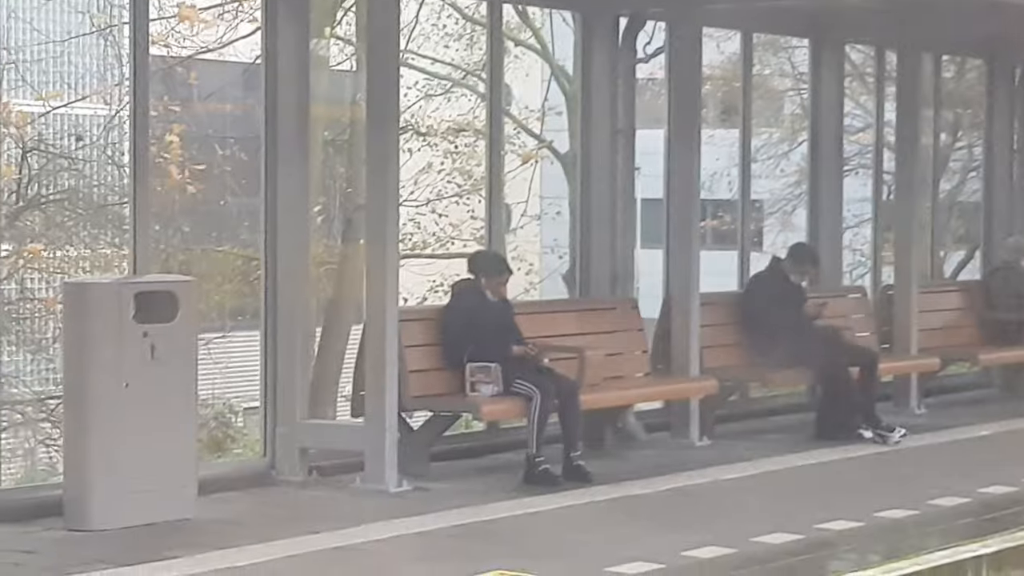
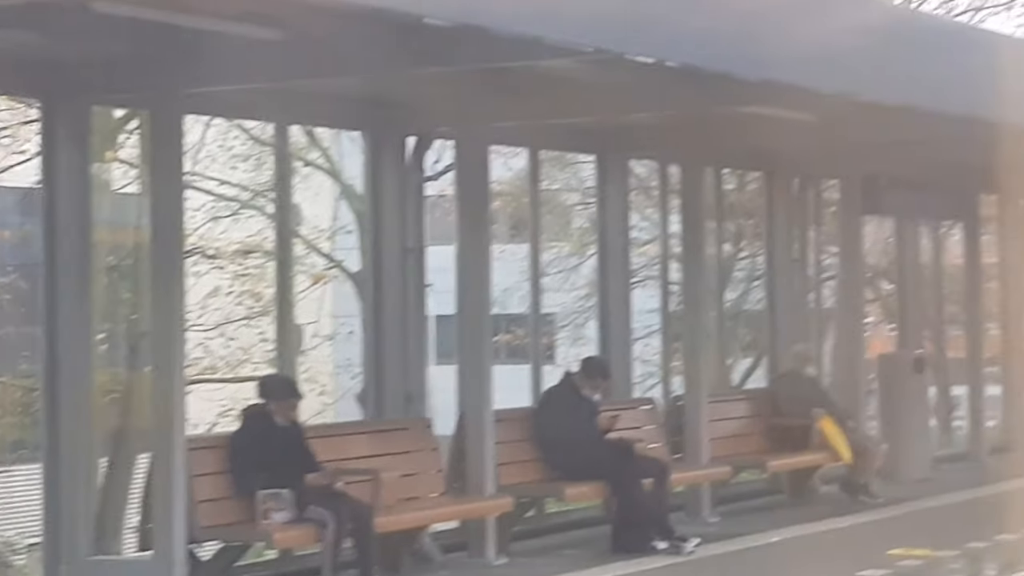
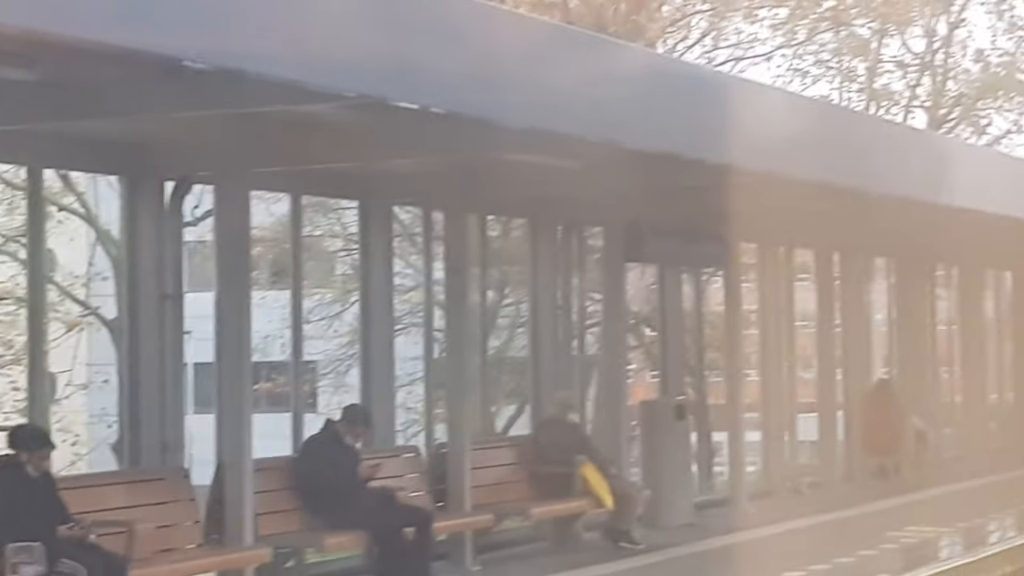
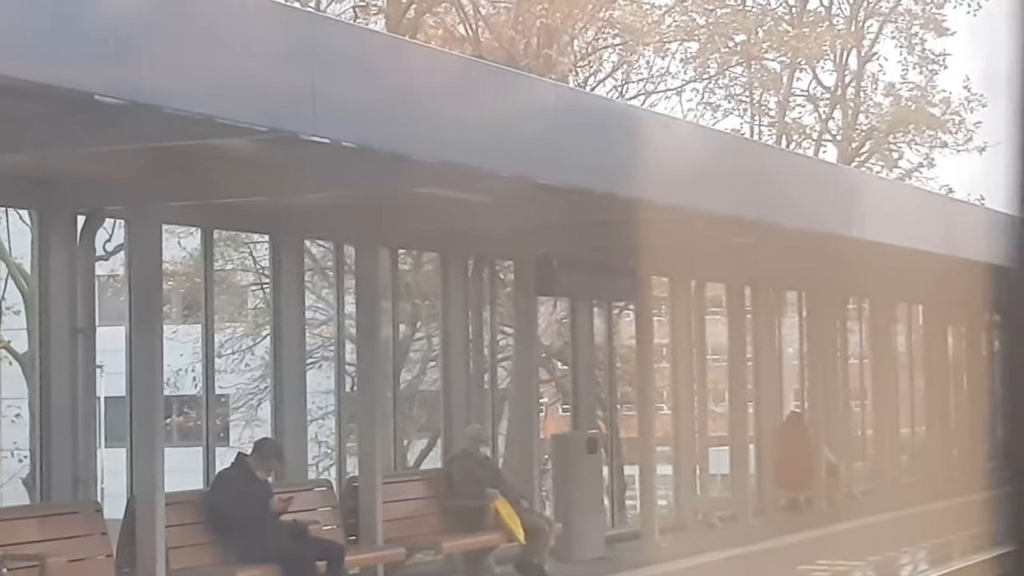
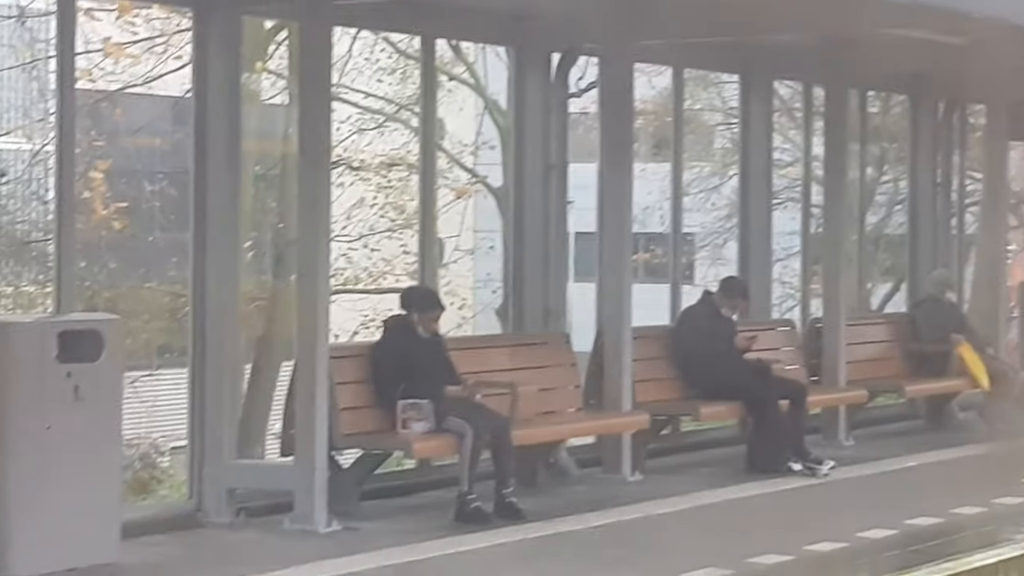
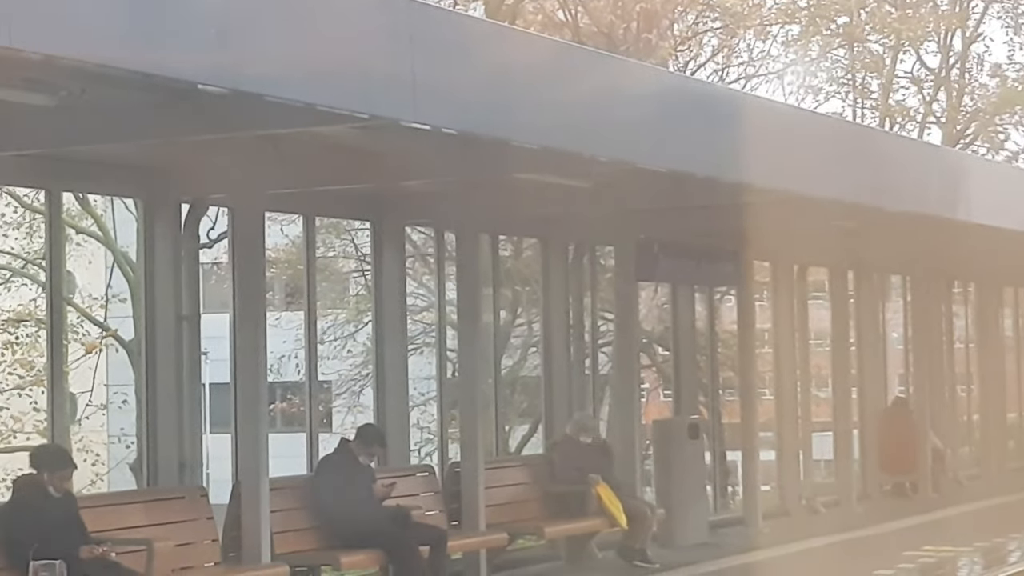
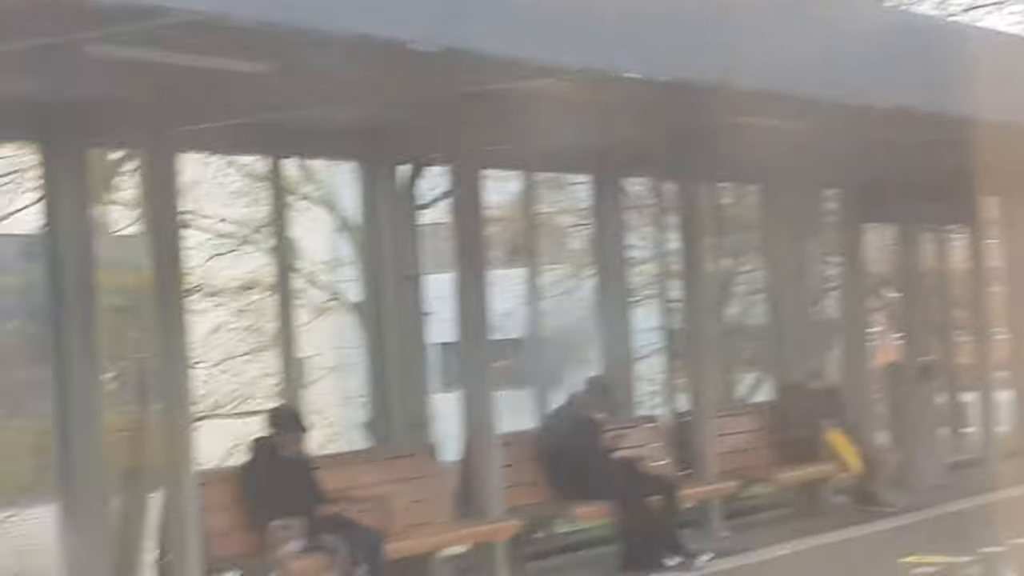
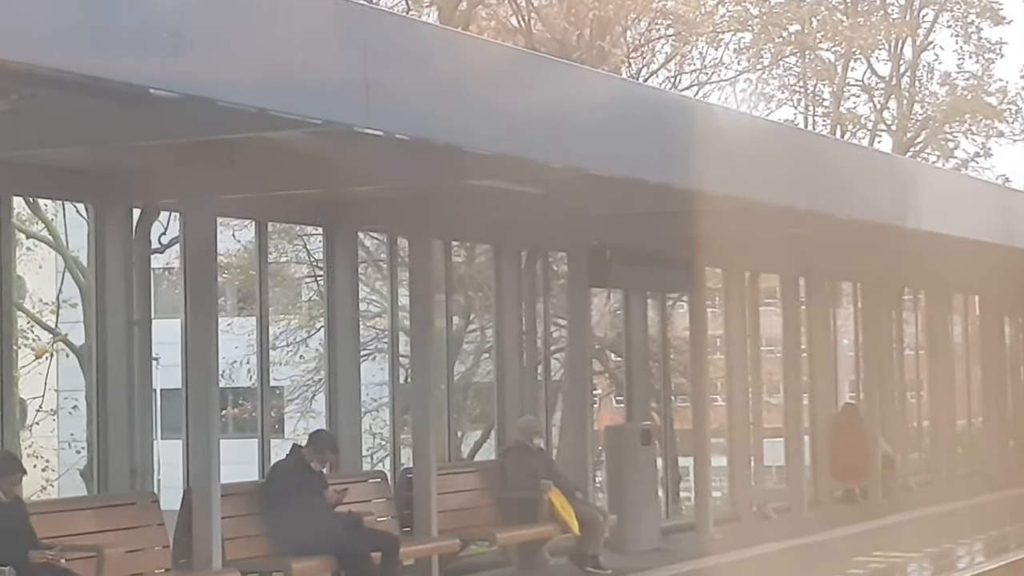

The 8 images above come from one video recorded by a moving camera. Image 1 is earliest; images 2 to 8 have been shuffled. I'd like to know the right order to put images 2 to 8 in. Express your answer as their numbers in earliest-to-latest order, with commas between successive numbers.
5, 2, 3, 4, 8, 6, 7
